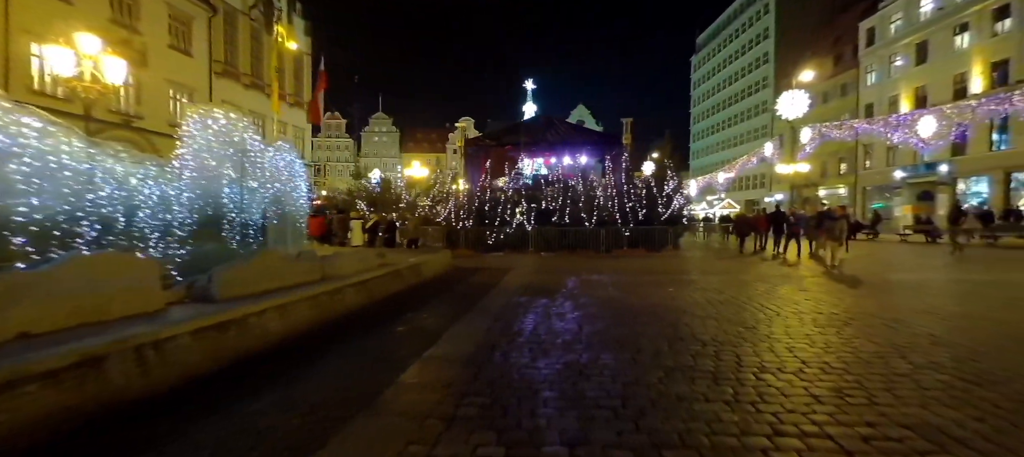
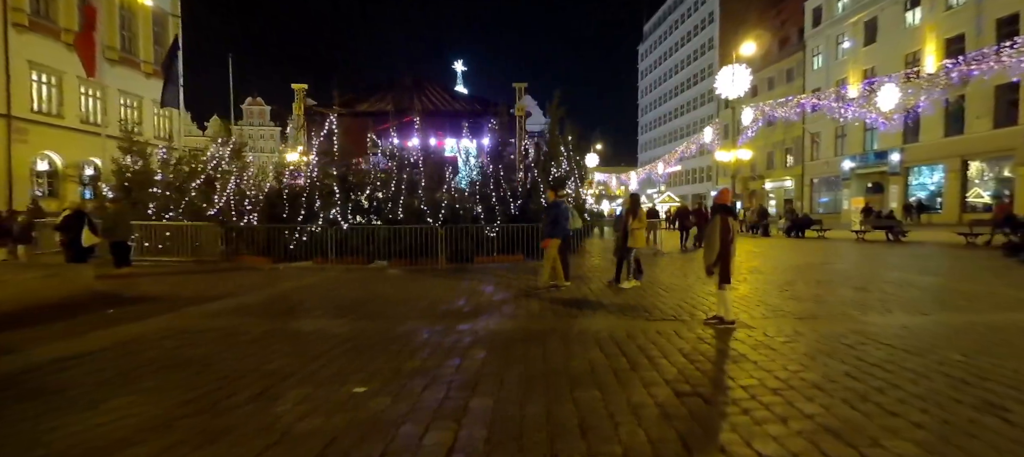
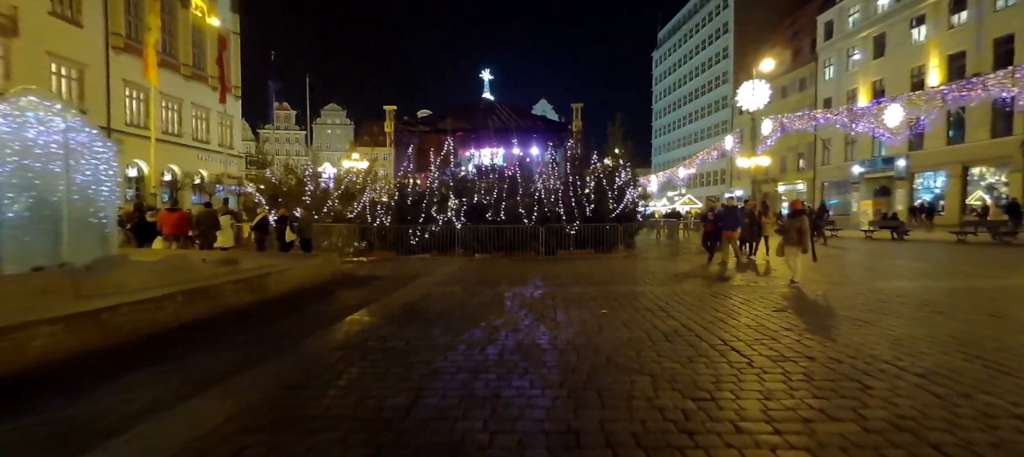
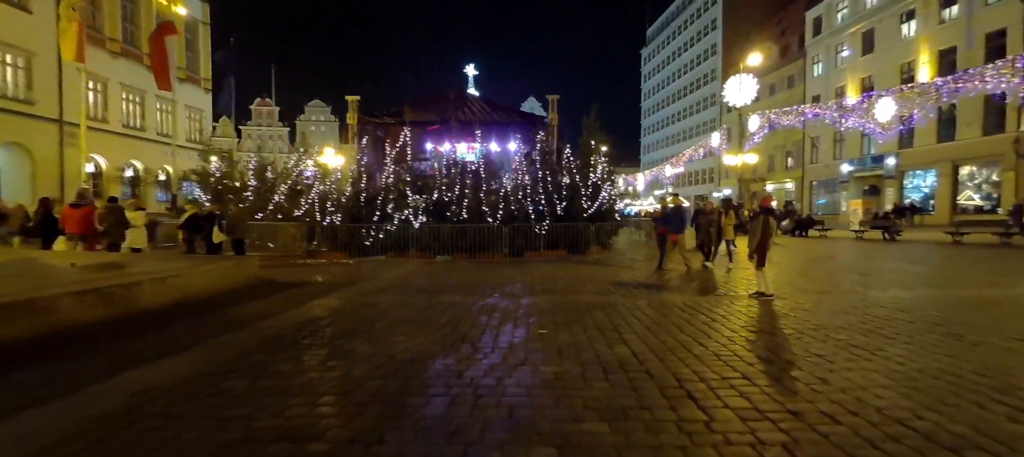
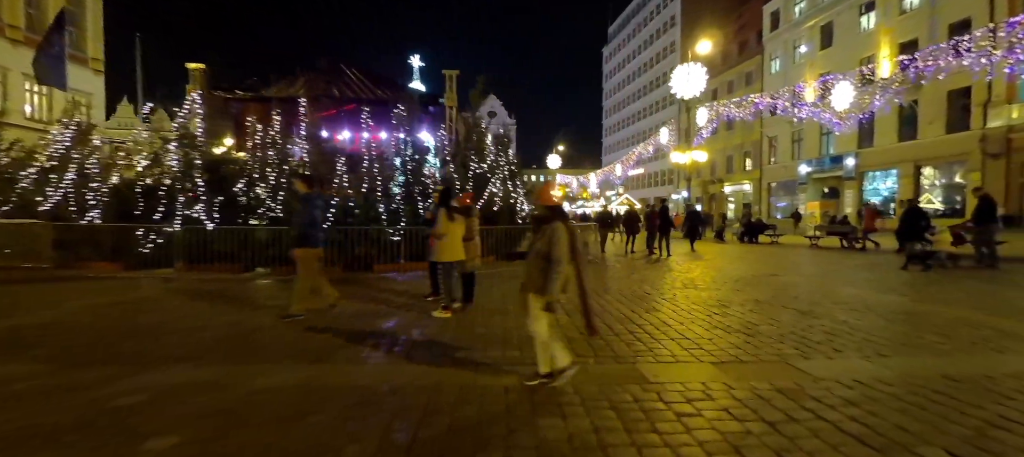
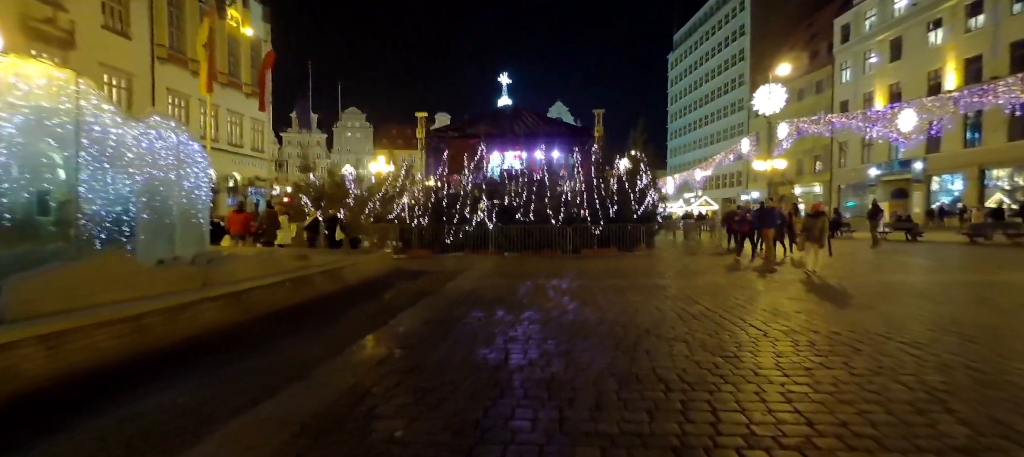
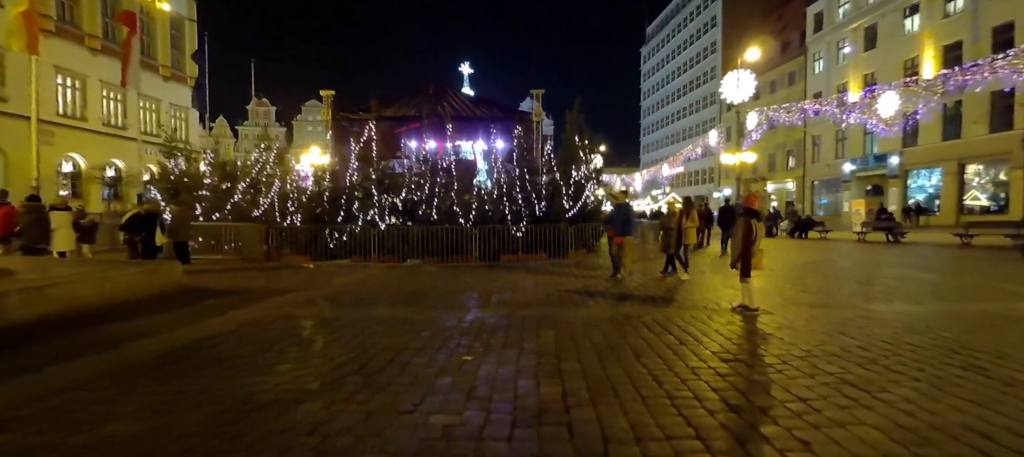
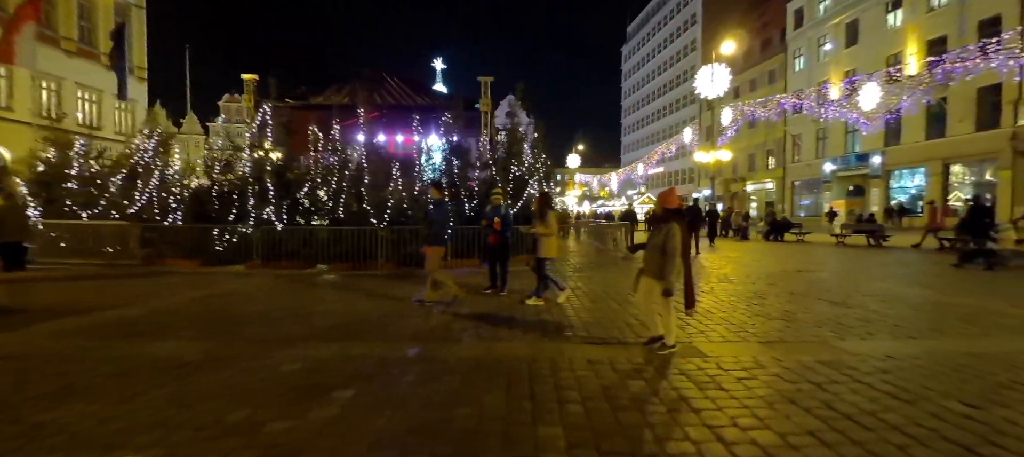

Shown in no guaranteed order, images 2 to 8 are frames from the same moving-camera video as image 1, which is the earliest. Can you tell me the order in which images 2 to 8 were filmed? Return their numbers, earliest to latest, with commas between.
6, 3, 4, 7, 2, 8, 5
